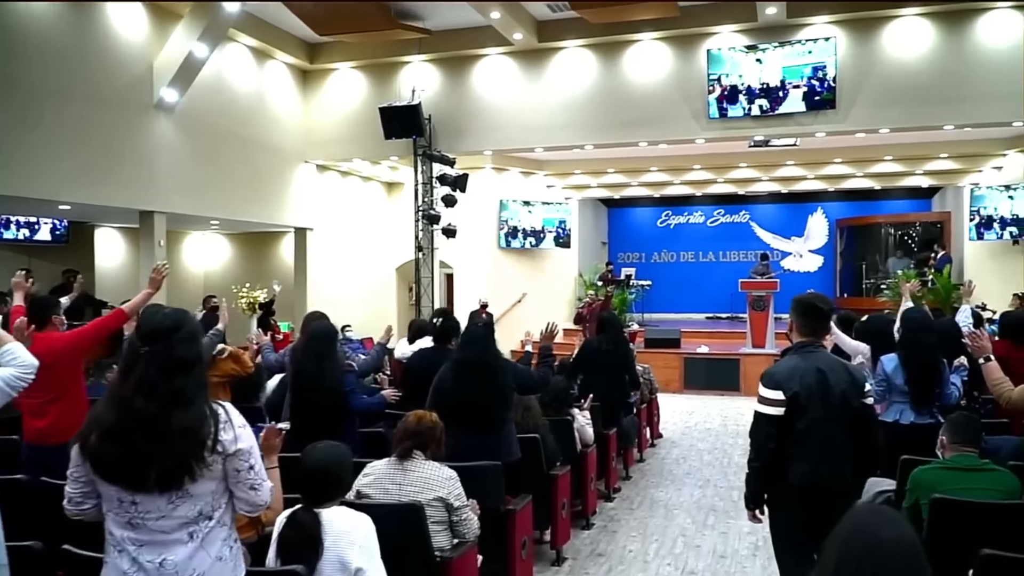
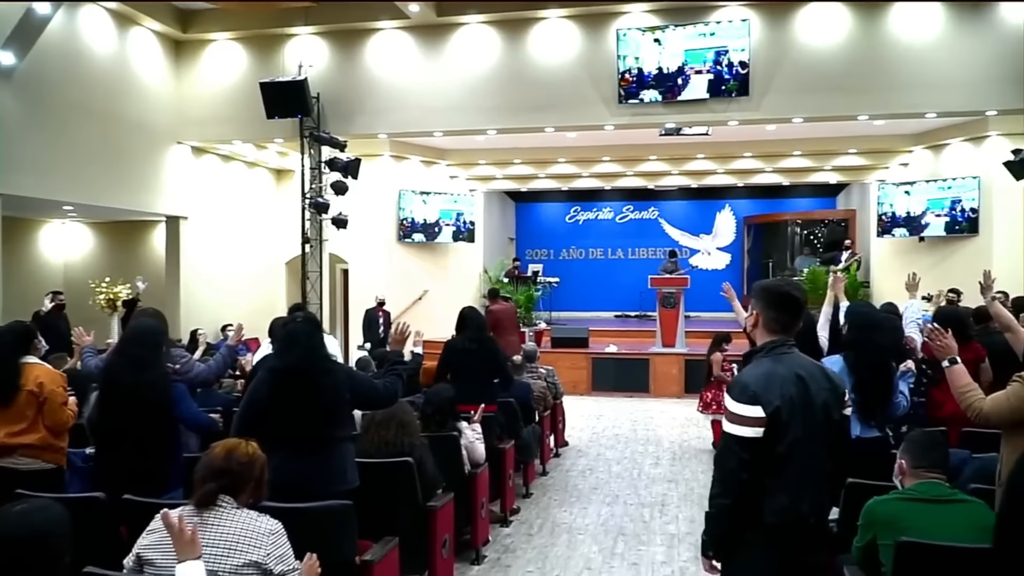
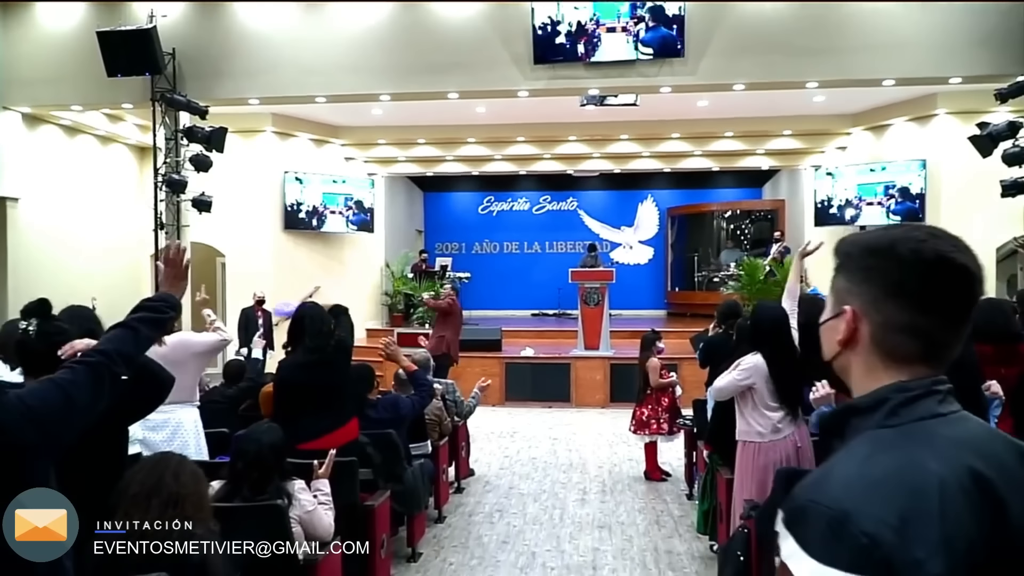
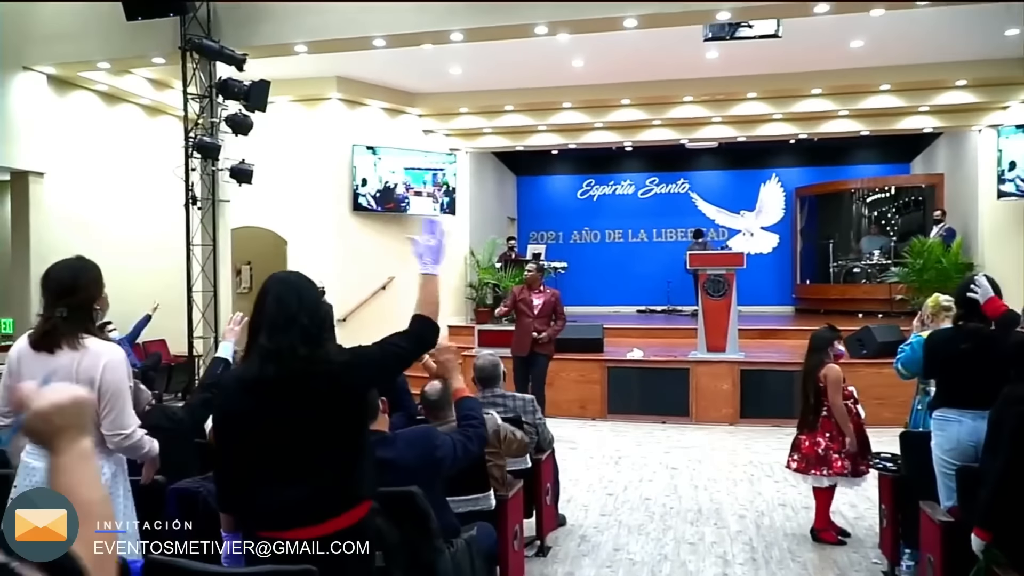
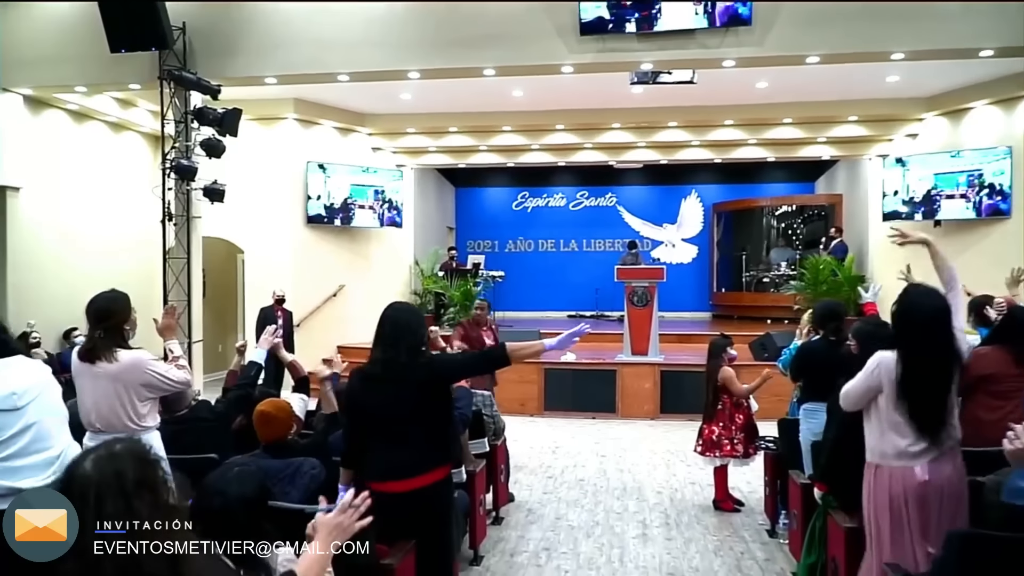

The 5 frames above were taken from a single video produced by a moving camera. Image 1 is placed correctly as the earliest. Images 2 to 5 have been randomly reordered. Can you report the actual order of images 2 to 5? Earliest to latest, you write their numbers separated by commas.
2, 3, 5, 4
